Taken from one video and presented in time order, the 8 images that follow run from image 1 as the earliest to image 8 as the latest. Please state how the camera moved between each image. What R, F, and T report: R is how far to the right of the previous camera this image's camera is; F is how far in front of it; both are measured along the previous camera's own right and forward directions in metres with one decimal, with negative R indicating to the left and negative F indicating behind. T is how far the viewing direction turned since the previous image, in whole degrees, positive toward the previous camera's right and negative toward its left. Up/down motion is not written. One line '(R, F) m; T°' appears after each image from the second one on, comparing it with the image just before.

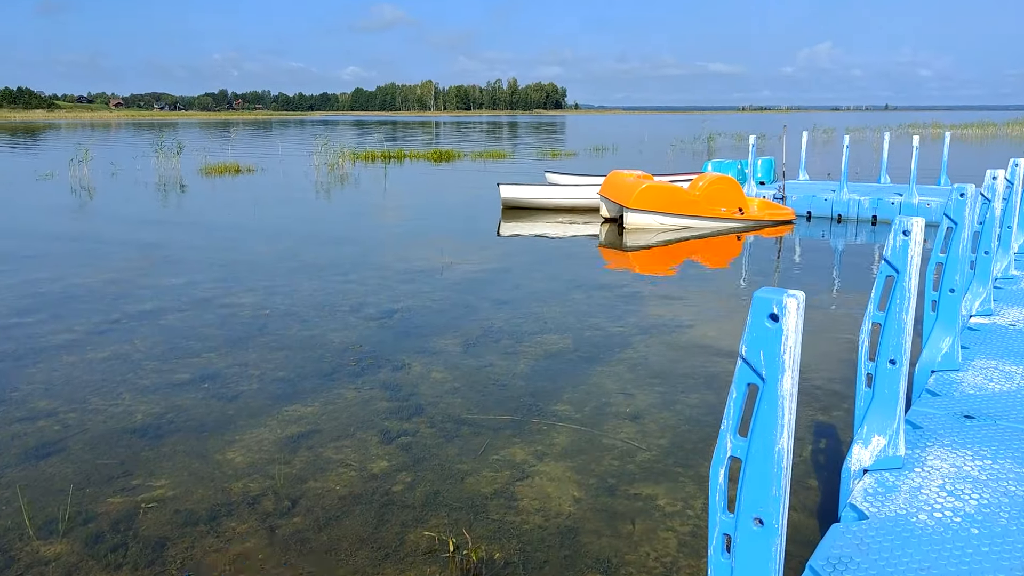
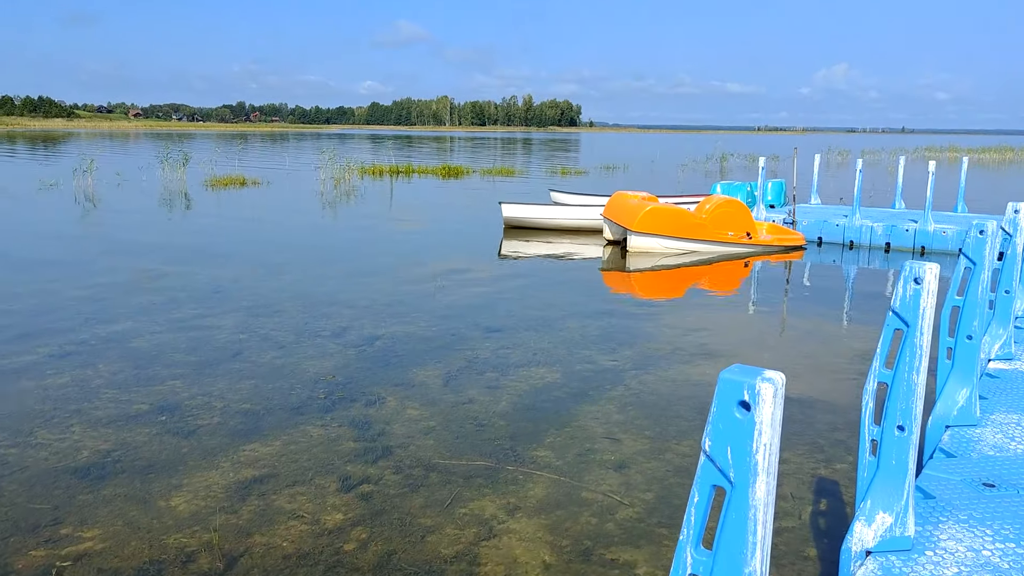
(+0.3, +0.6) m; -1°
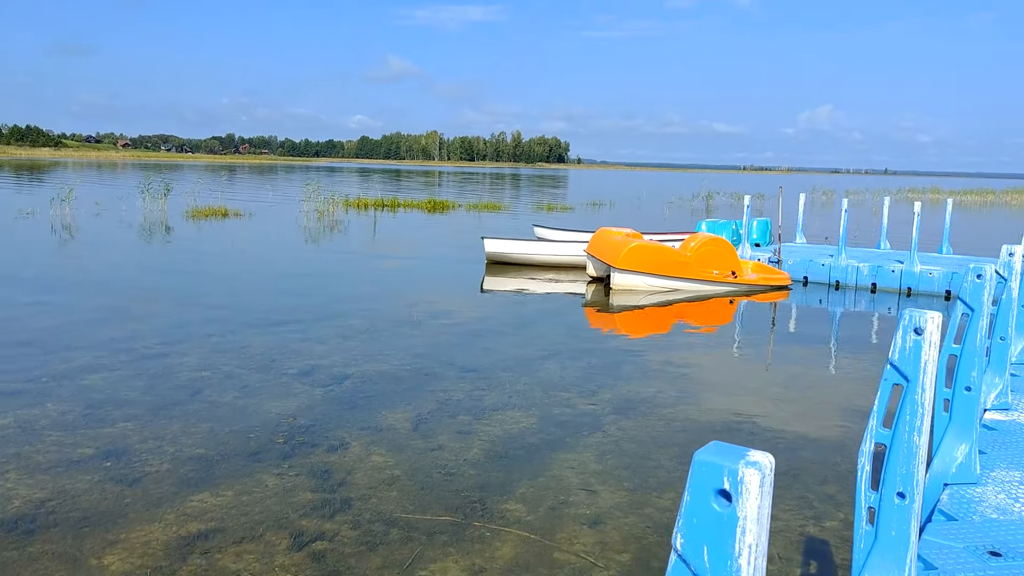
(+0.1, +0.4) m; +1°
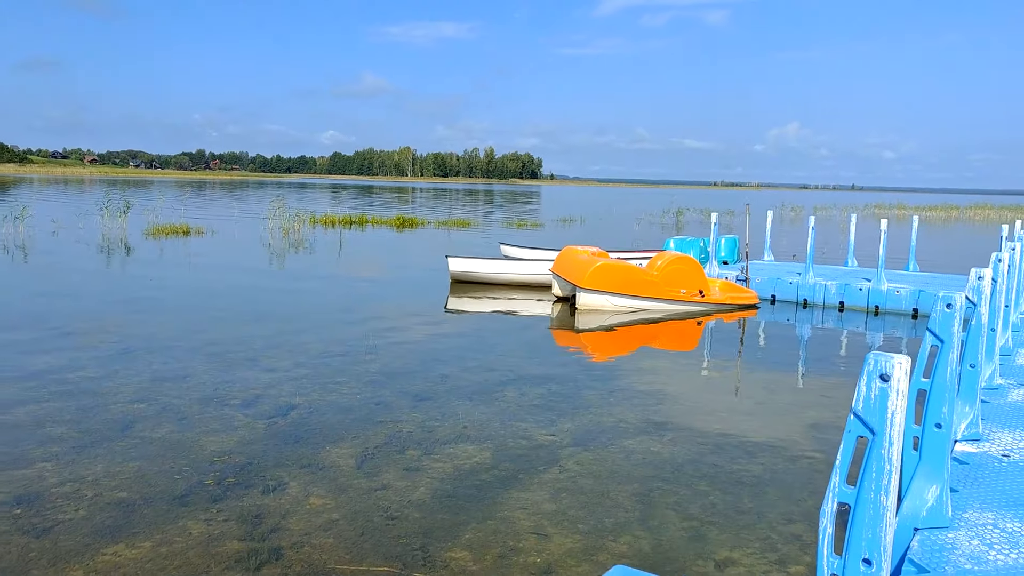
(+0.2, +0.4) m; +2°
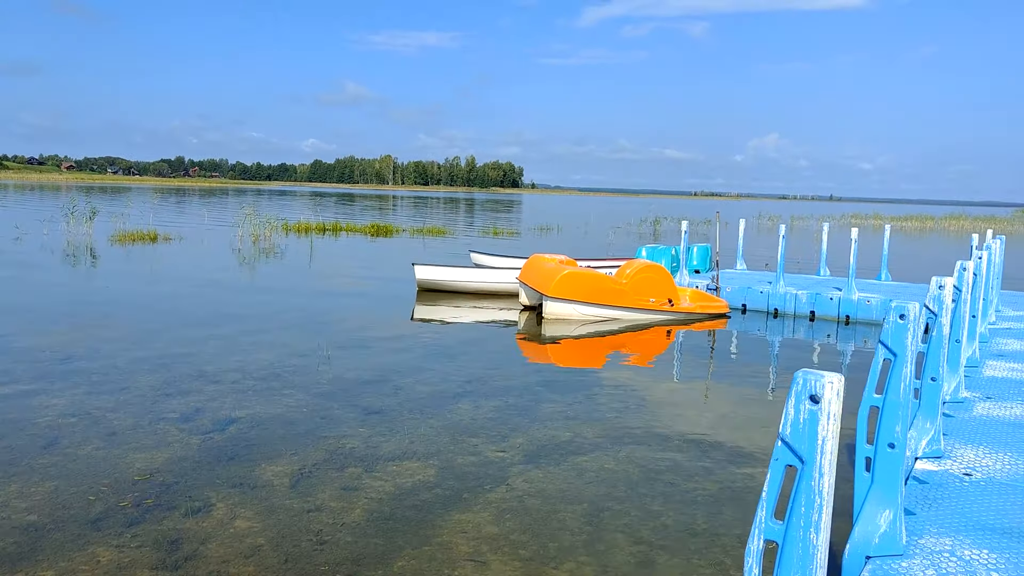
(+0.3, +0.4) m; +1°
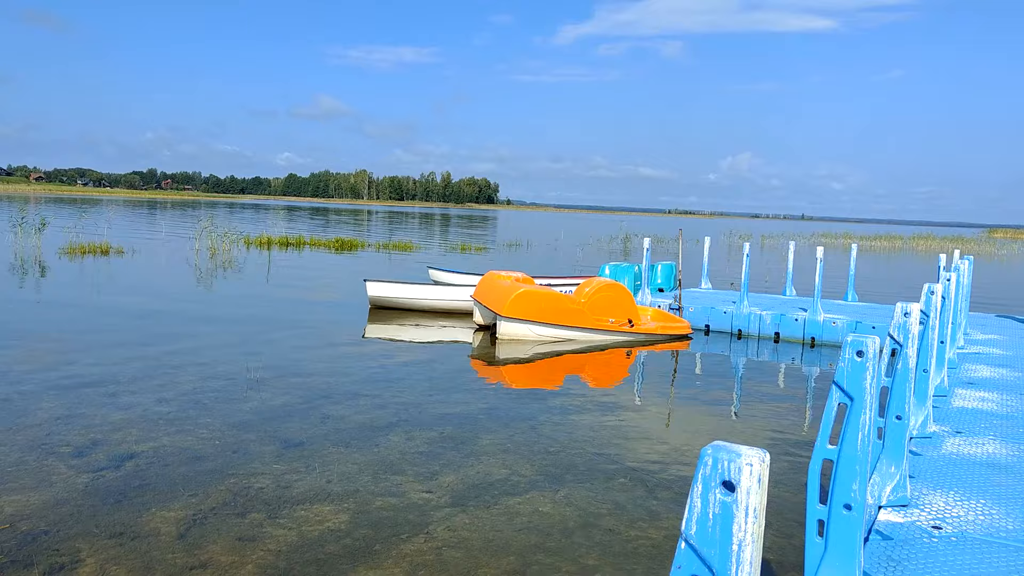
(+0.4, +0.8) m; +2°
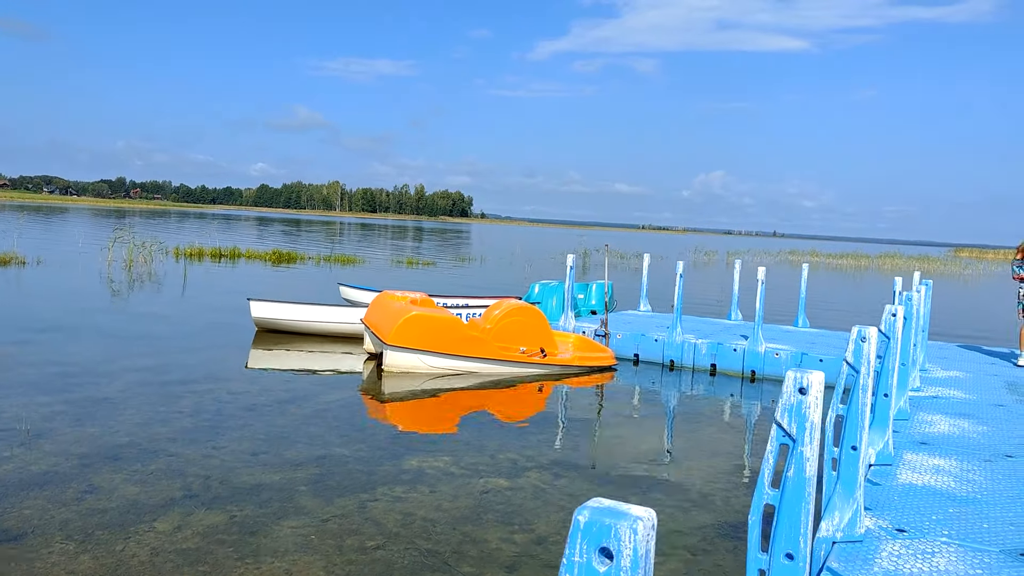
(+1.4, +2.2) m; +2°
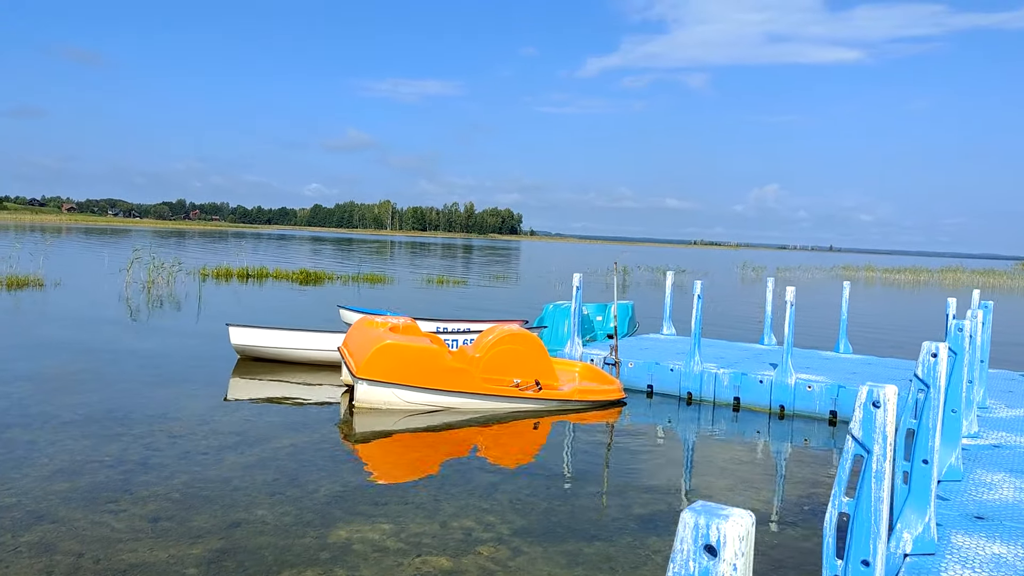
(+0.9, +1.6) m; -4°
